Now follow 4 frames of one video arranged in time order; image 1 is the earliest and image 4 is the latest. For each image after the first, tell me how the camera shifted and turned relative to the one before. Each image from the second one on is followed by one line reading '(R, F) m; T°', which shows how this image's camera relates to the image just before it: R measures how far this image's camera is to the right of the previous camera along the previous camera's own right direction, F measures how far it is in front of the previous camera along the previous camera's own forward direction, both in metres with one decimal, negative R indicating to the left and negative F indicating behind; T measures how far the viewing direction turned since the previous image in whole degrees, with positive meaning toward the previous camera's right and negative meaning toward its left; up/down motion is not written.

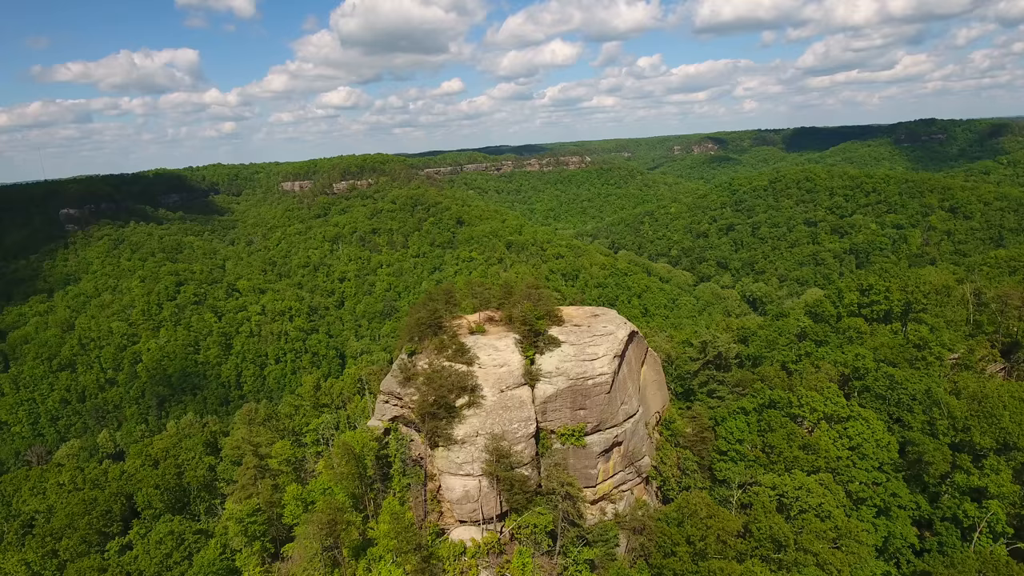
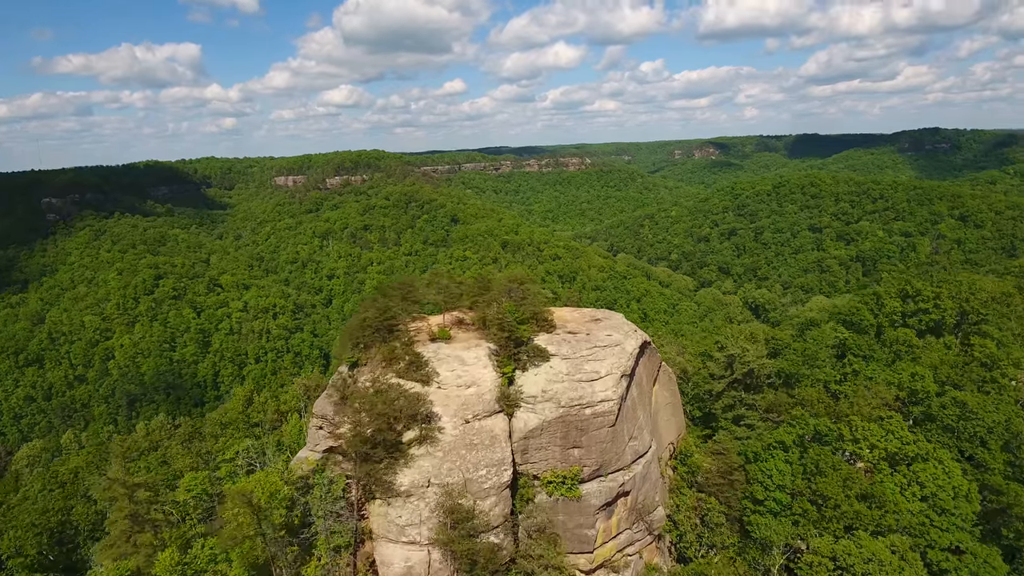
(+0.6, +5.8) m; 0°
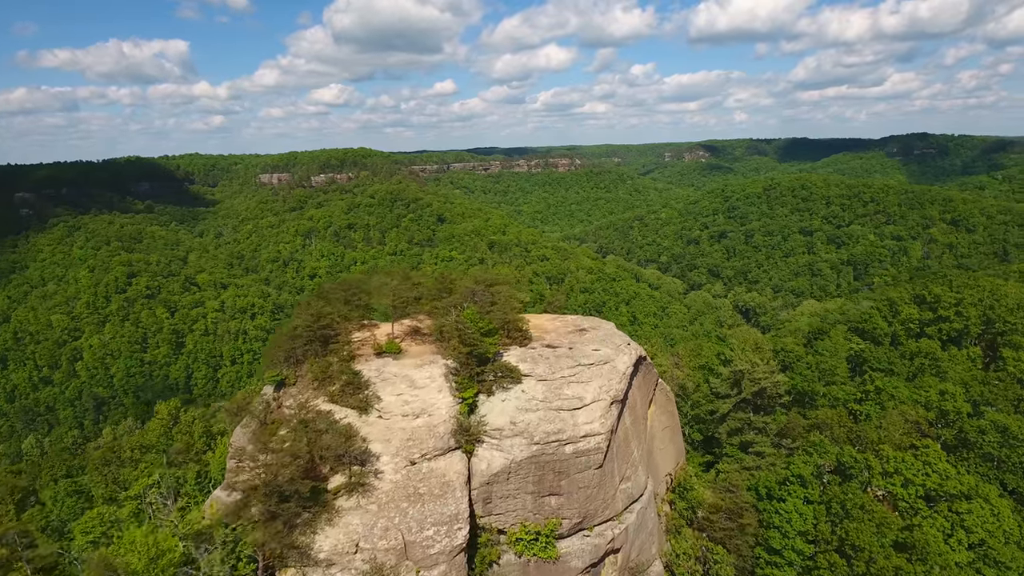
(+0.5, +3.4) m; +1°
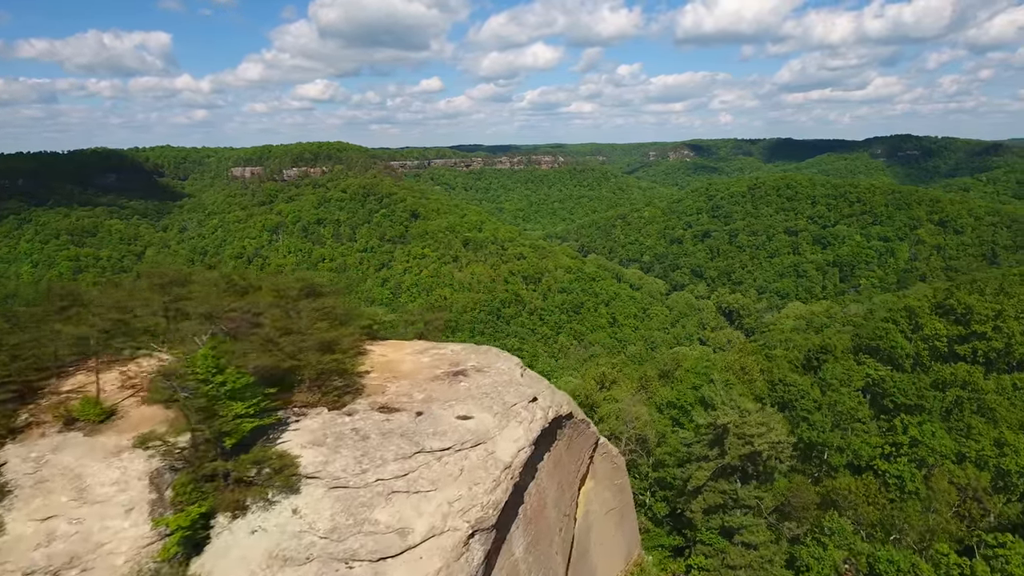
(+2.3, +6.5) m; +1°
